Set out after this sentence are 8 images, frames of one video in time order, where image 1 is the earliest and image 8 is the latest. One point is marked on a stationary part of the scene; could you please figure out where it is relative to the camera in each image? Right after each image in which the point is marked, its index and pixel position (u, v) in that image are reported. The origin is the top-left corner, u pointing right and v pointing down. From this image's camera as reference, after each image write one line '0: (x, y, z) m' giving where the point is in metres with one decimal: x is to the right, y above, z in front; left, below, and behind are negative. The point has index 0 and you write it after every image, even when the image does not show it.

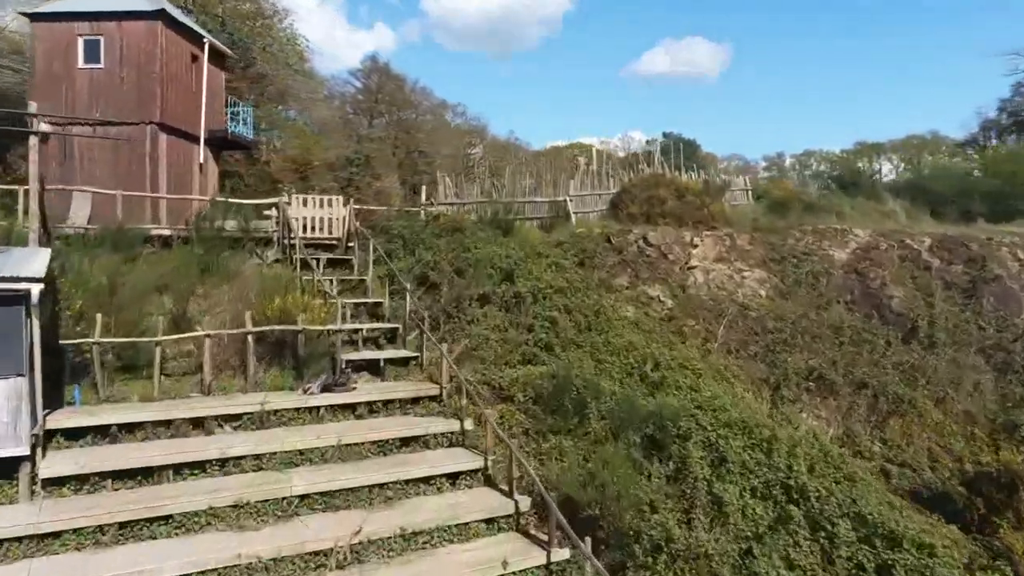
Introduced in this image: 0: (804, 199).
0: (+5.2, +1.6, +18.7) m
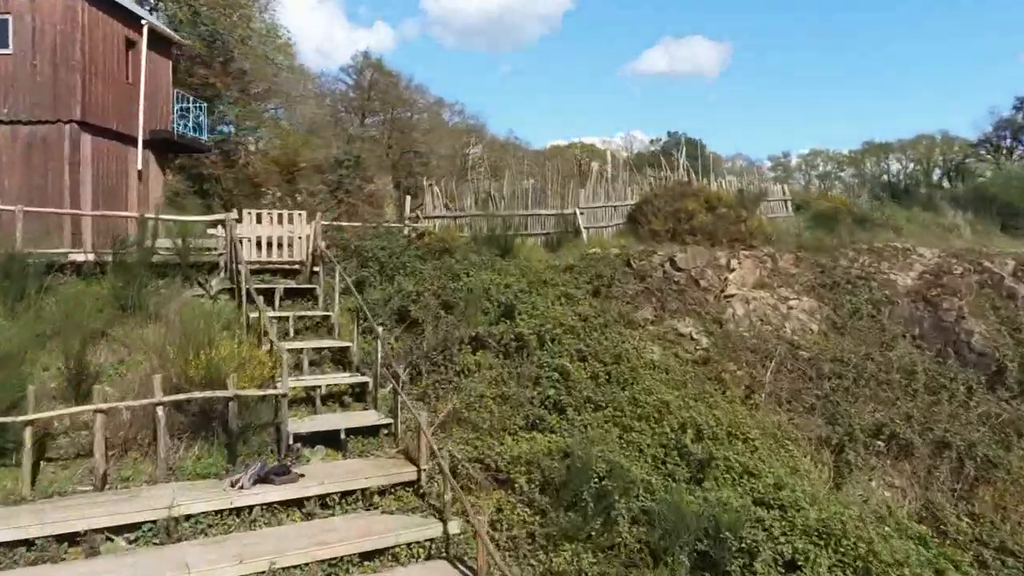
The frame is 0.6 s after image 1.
0: (+5.2, +1.2, +16.0) m
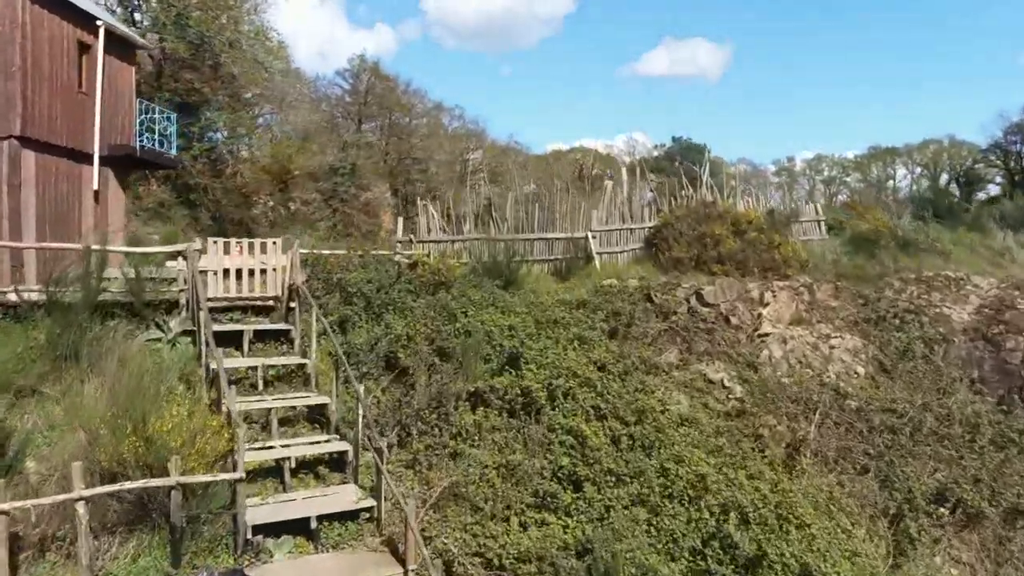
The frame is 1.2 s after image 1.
0: (+5.2, +0.7, +14.4) m
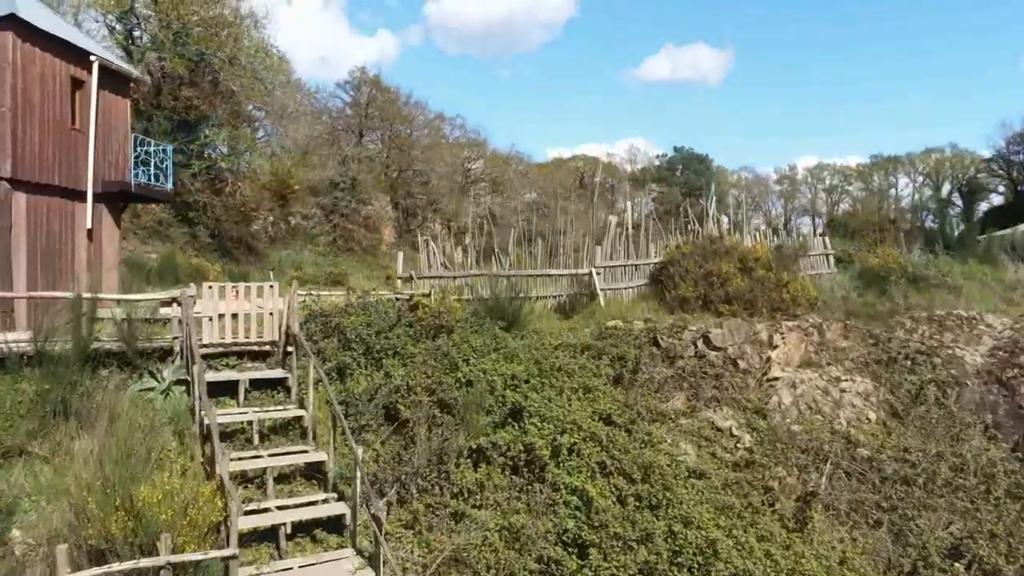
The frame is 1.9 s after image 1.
0: (+5.3, +0.3, +14.1) m
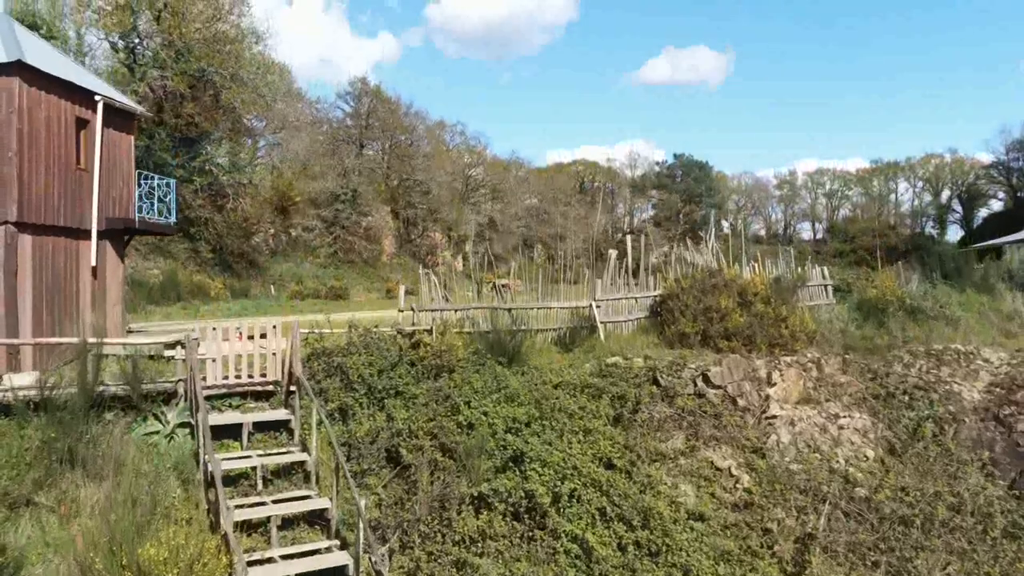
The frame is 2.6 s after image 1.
0: (+5.3, -0.2, +14.2) m
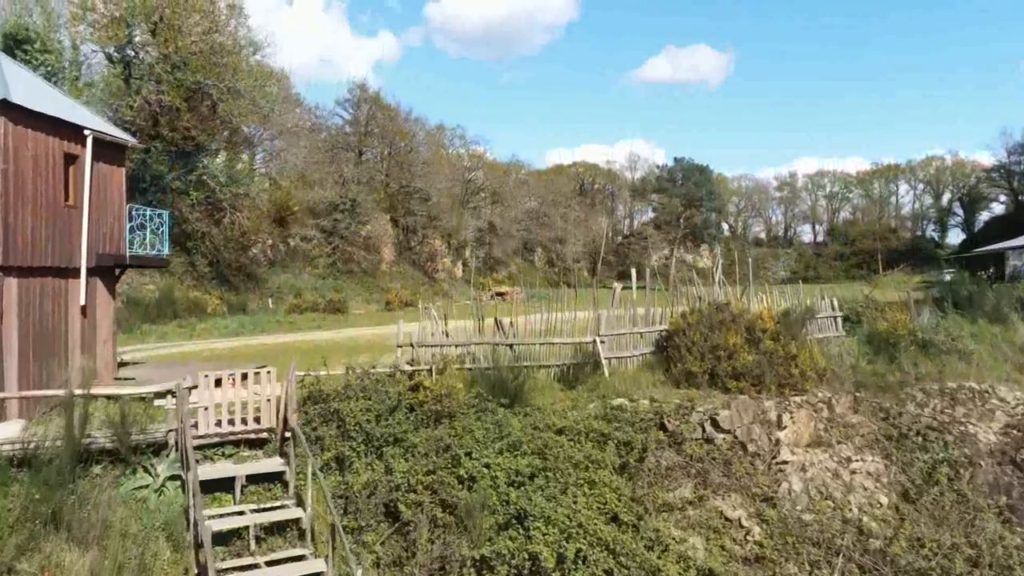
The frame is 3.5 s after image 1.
0: (+5.3, -0.6, +13.9) m
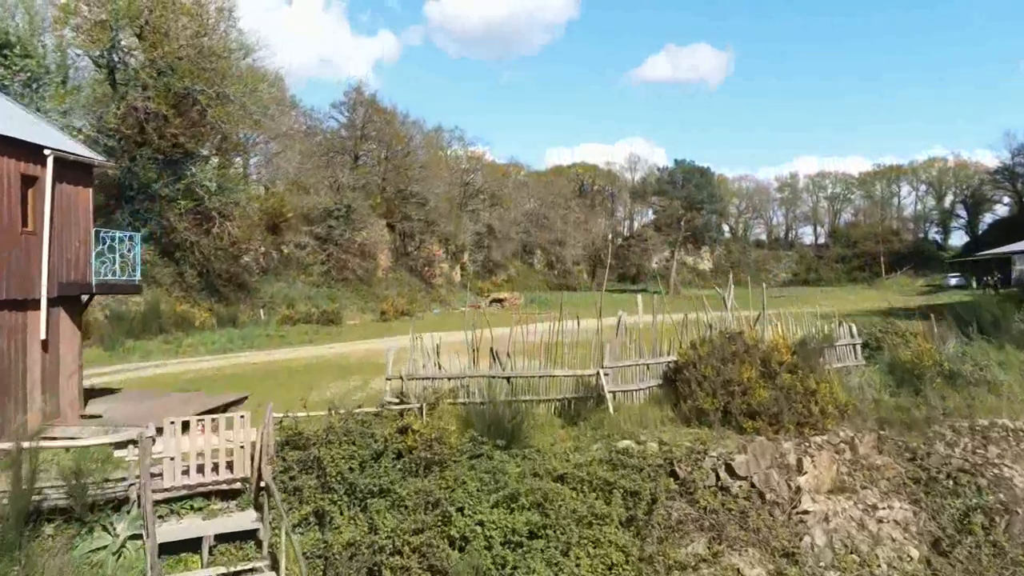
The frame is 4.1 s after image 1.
0: (+5.3, -0.9, +13.0) m
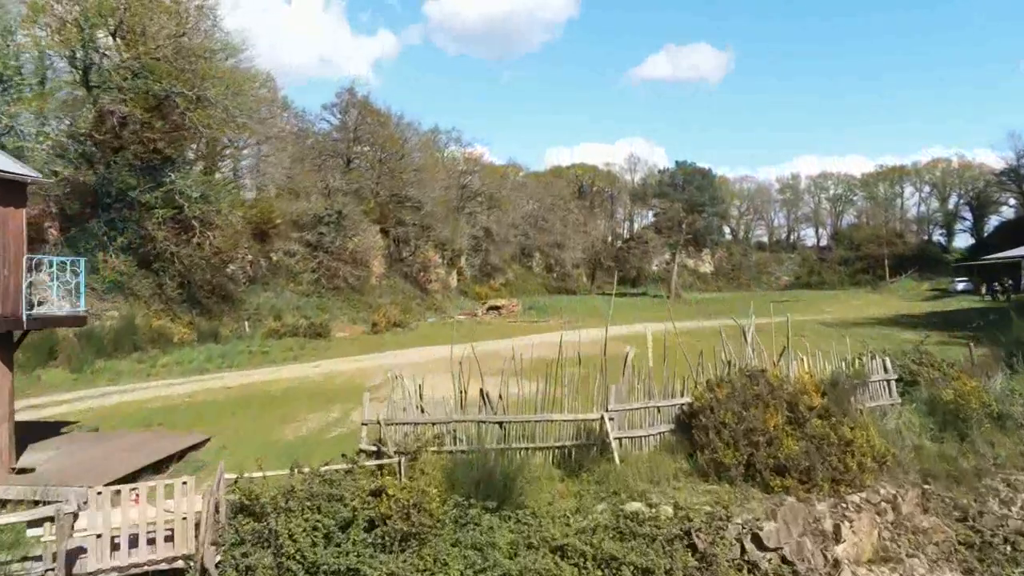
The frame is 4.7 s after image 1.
0: (+5.2, -1.2, +11.5) m
